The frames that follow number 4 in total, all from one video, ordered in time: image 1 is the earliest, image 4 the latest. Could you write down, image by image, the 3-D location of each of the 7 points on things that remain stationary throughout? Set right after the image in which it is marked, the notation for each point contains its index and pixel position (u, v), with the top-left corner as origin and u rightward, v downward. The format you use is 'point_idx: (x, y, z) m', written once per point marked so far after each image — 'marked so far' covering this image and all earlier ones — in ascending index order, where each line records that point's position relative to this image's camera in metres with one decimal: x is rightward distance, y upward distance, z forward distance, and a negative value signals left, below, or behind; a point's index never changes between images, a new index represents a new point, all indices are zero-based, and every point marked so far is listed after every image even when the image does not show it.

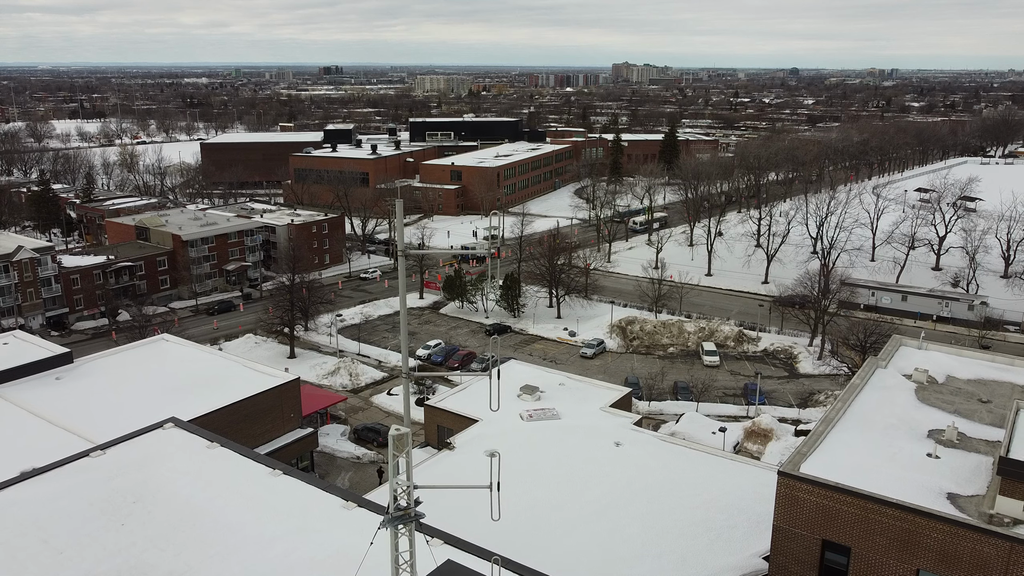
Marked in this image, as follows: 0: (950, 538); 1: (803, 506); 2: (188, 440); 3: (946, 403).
0: (+7.0, -4.0, +10.8) m
1: (+5.1, -3.8, +12.0) m
2: (-8.2, -3.8, +17.5) m
3: (+9.6, -2.5, +14.9) m
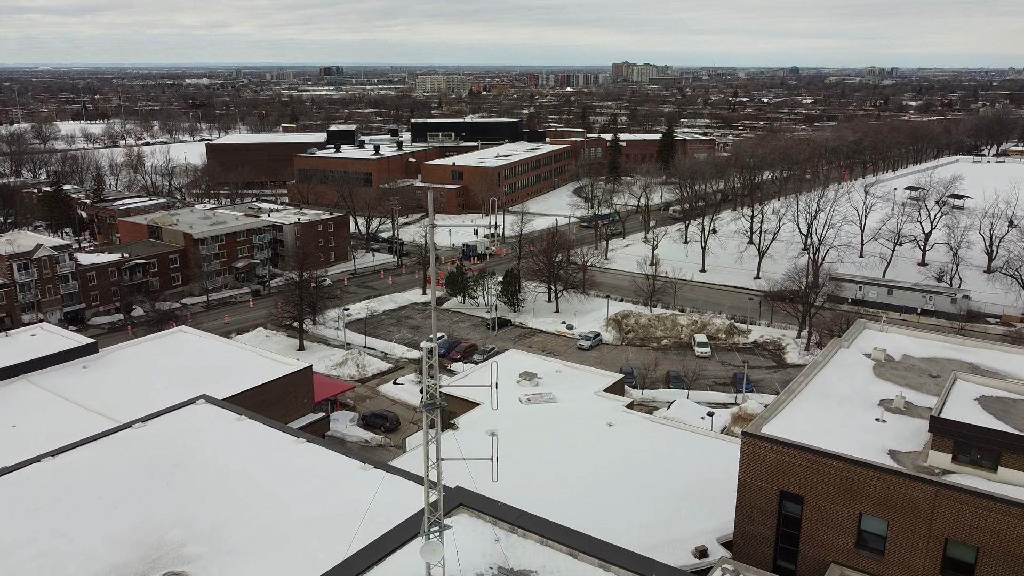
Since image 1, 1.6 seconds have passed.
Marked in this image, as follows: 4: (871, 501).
0: (+6.9, -3.6, +12.6) m
1: (+5.1, -3.5, +13.8) m
2: (-8.3, -3.5, +19.3) m
3: (+9.5, -2.2, +16.7) m
4: (+6.7, -4.0, +12.8) m
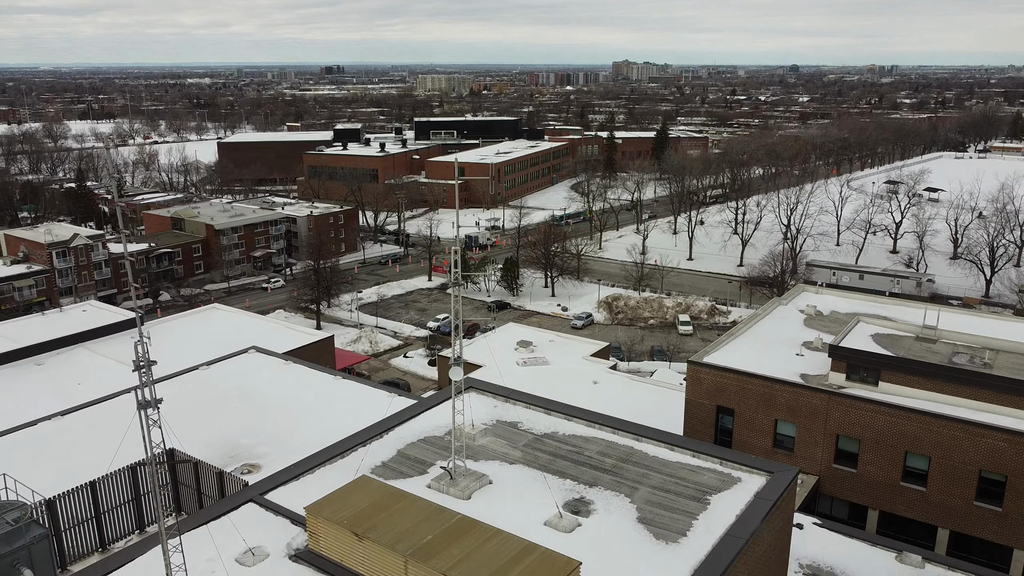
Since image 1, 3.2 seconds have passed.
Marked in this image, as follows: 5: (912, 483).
0: (+6.8, -2.6, +16.5) m
1: (+5.0, -2.5, +17.6) m
2: (-8.3, -2.5, +23.2) m
3: (+9.4, -1.2, +20.6) m
4: (+6.6, -3.0, +16.7) m
5: (+9.2, -4.5, +15.6) m
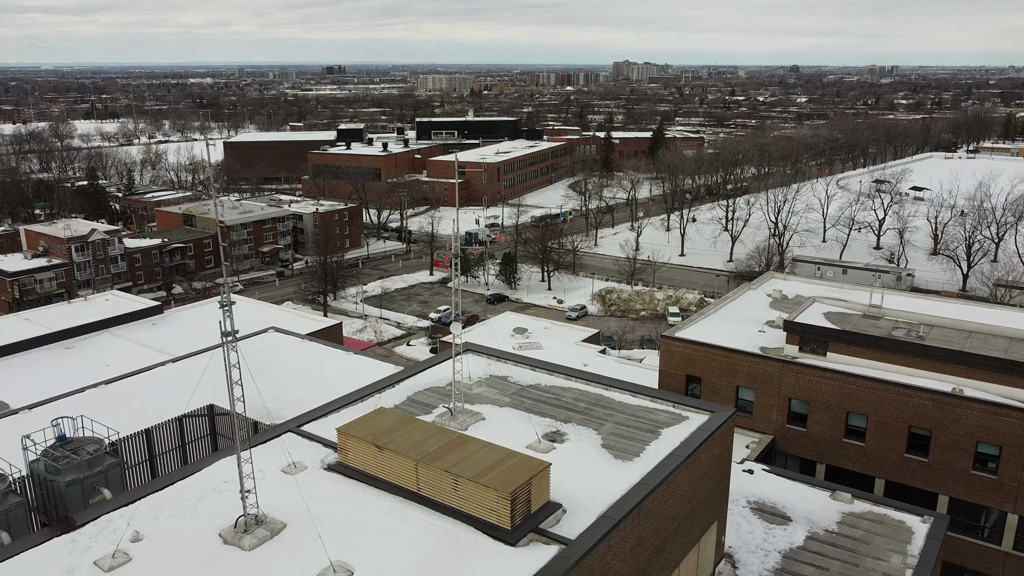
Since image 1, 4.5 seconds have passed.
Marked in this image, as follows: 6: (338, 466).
0: (+6.6, -2.1, +18.8) m
1: (+4.8, -2.0, +20.0) m
2: (-8.5, -2.0, +25.5) m
3: (+9.2, -0.7, +22.9) m
4: (+6.5, -2.5, +19.0) m
5: (+9.0, -4.0, +17.9) m
6: (-2.9, -2.9, +11.2) m
